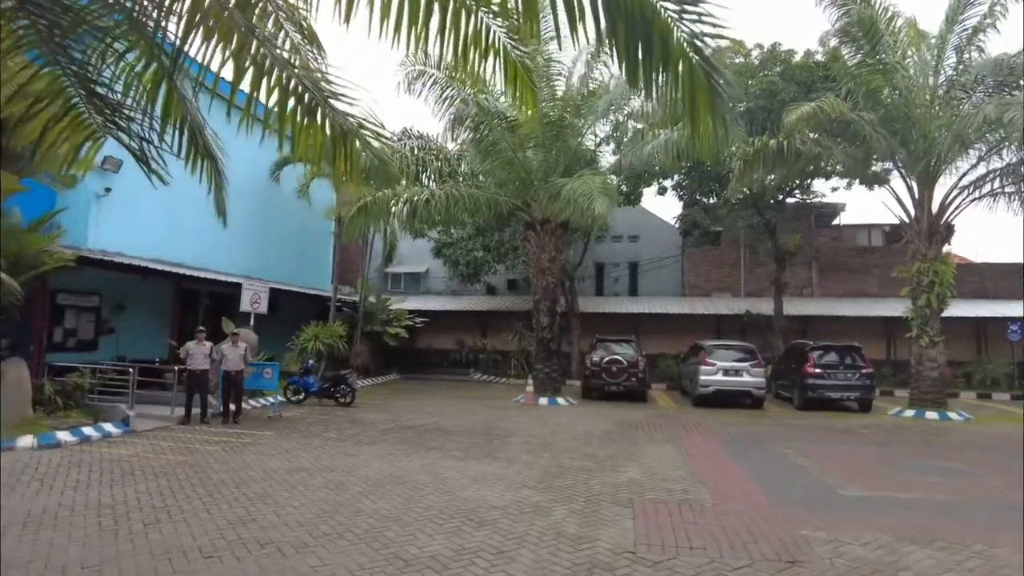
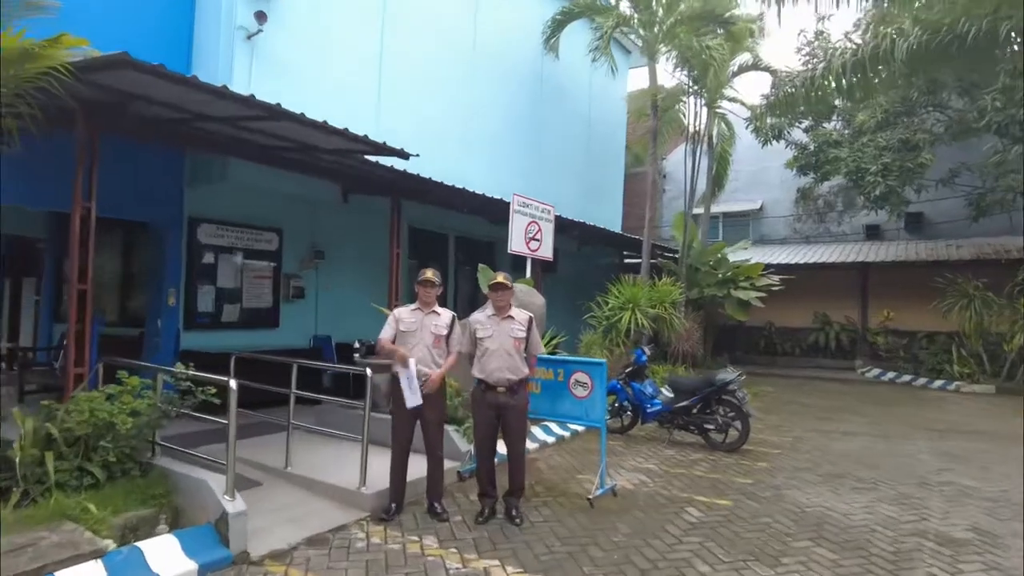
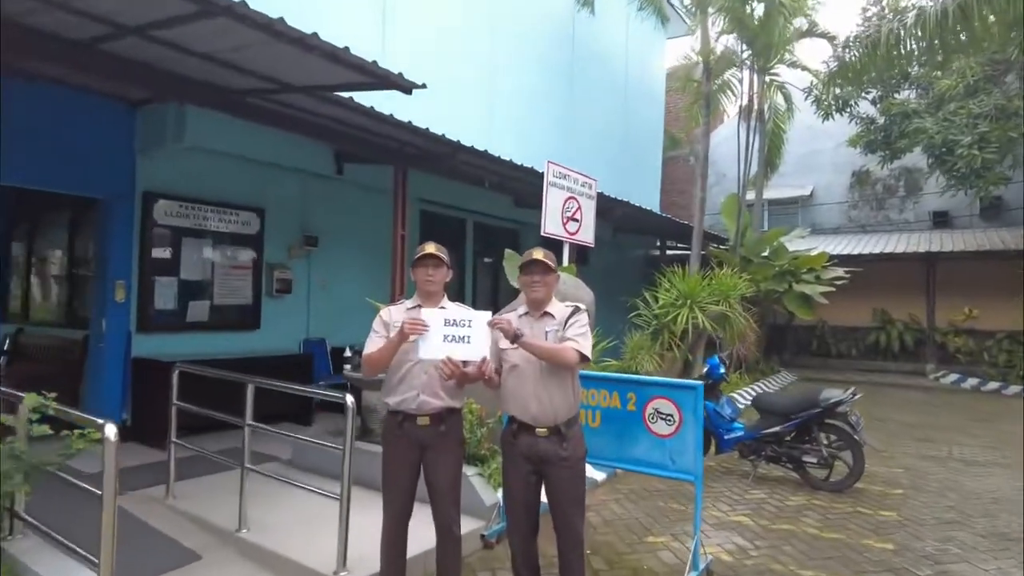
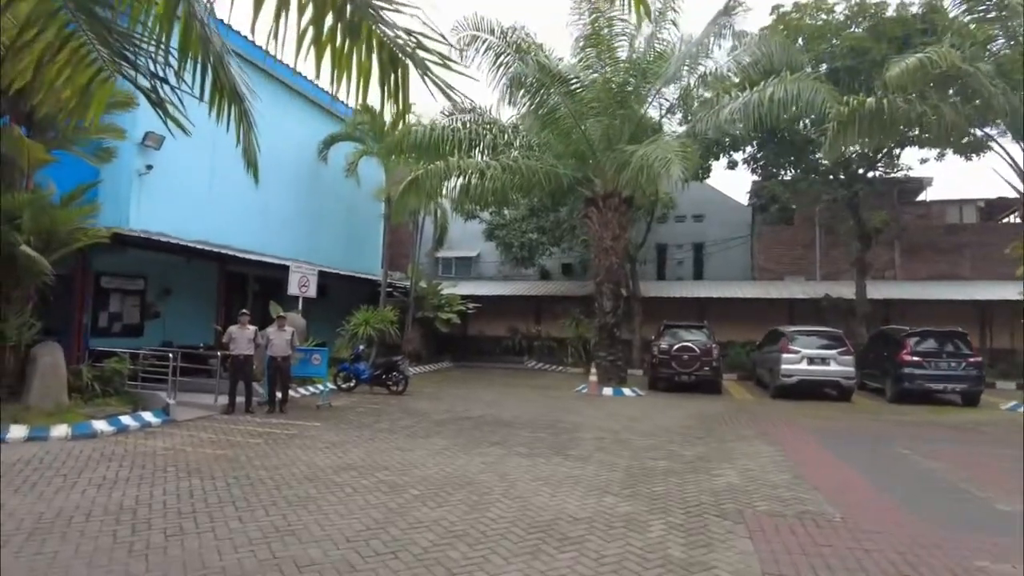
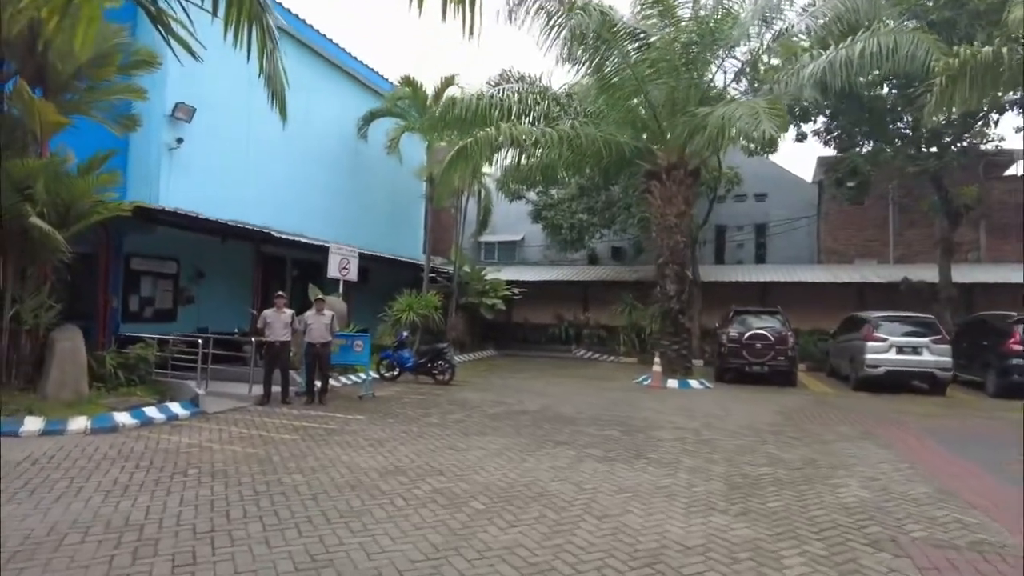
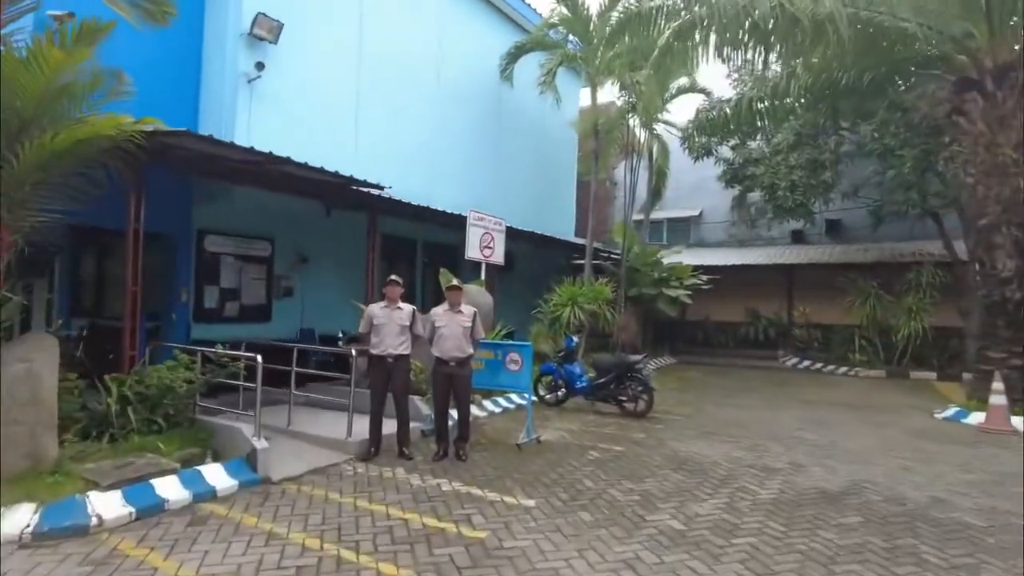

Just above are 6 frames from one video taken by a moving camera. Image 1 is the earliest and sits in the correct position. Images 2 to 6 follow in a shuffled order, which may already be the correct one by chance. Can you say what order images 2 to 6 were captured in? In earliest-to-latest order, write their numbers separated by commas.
4, 5, 6, 2, 3
